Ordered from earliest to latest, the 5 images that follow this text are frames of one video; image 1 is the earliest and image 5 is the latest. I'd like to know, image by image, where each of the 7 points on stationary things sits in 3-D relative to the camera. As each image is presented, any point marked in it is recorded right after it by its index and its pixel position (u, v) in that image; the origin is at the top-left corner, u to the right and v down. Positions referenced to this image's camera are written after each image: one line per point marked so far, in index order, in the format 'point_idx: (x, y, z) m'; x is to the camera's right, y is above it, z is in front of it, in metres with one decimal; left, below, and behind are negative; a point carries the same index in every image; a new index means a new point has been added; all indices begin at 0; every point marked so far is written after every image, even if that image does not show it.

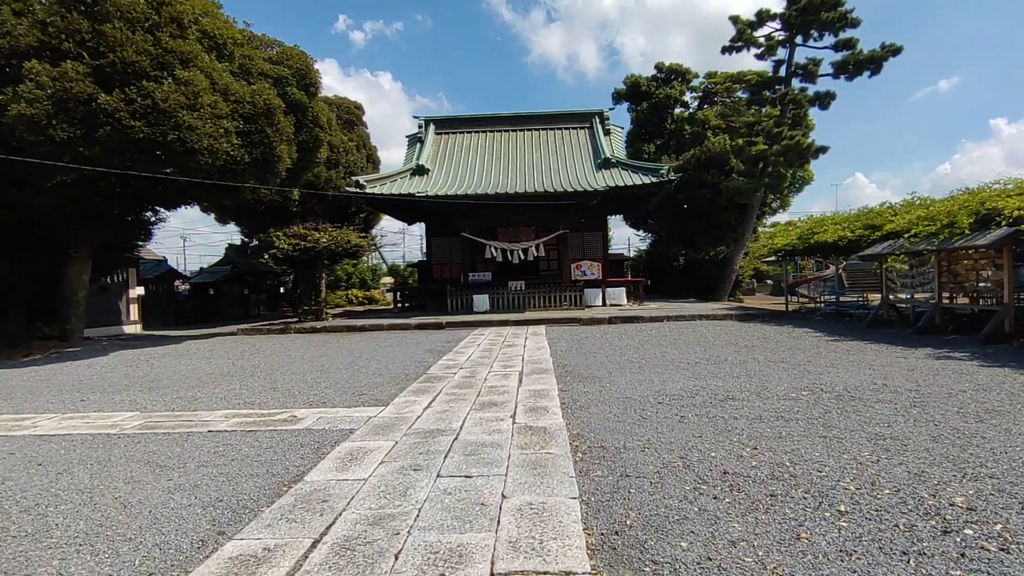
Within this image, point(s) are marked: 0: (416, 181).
0: (-2.5, +2.7, +15.7) m
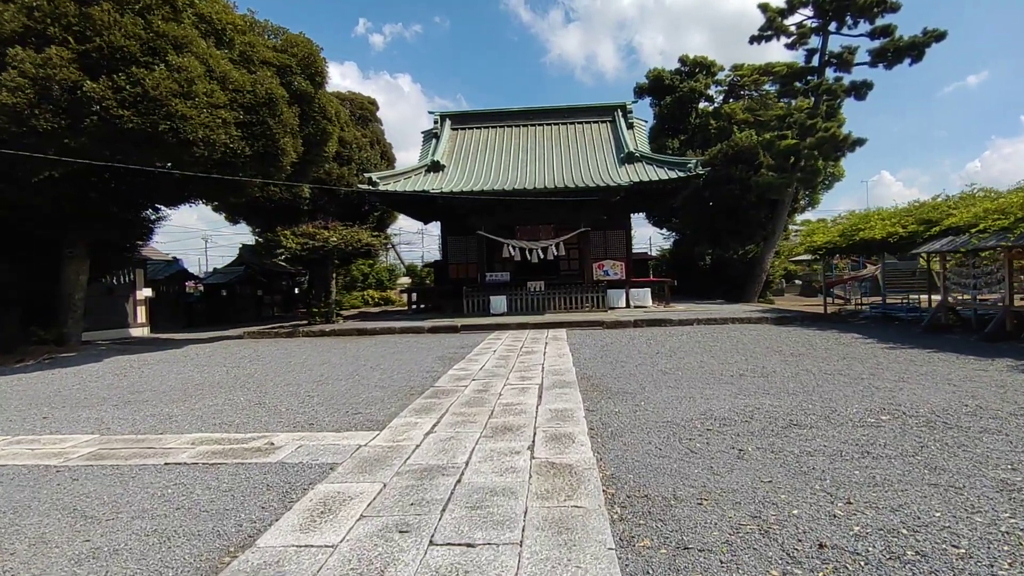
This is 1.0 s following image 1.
0: (-2.0, +2.7, +15.1) m
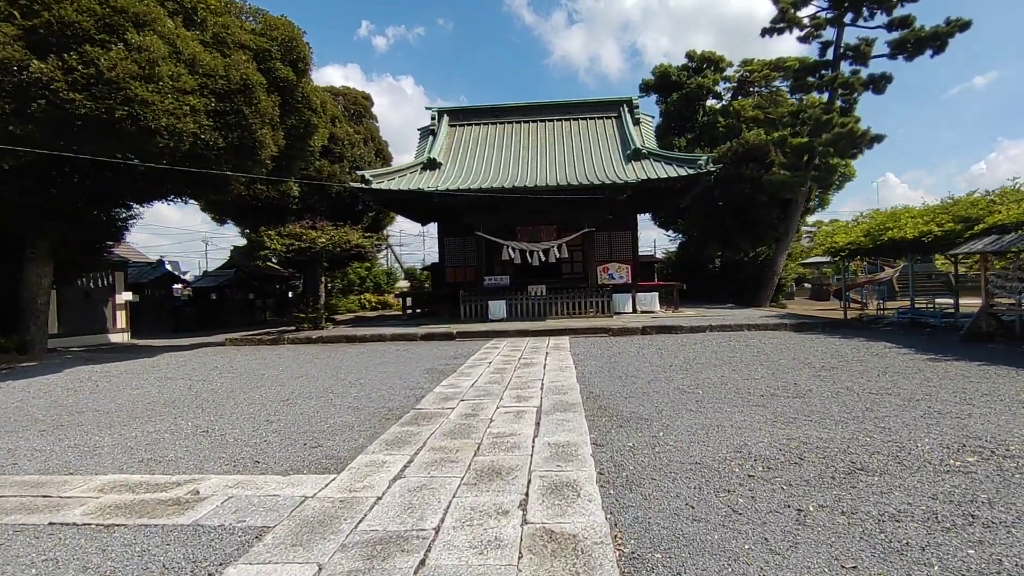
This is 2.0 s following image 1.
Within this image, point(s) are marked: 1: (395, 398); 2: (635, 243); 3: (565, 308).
0: (-2.0, +2.6, +14.3) m
1: (-1.0, -0.9, +5.3) m
2: (+2.9, +1.1, +14.4) m
3: (+1.1, -0.4, +13.2) m
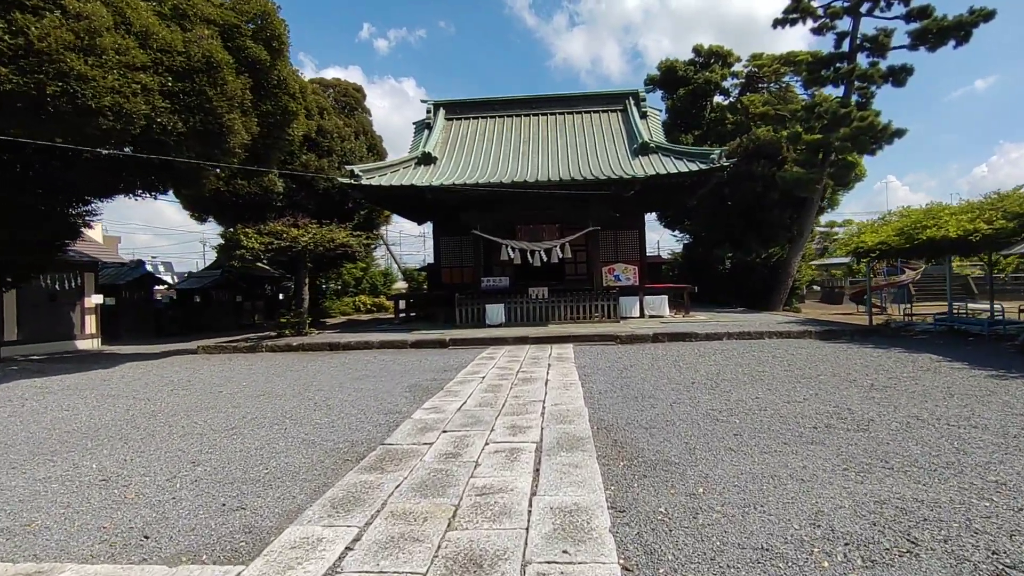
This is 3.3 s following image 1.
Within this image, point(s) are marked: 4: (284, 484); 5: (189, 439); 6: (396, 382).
0: (-2.0, +2.5, +13.4) m
1: (-1.1, -1.0, +4.3) m
2: (+2.9, +1.0, +13.4) m
3: (+1.1, -0.5, +12.3) m
4: (-1.1, -1.0, +3.1) m
5: (-2.2, -1.0, +4.1) m
6: (-1.2, -1.0, +6.3) m
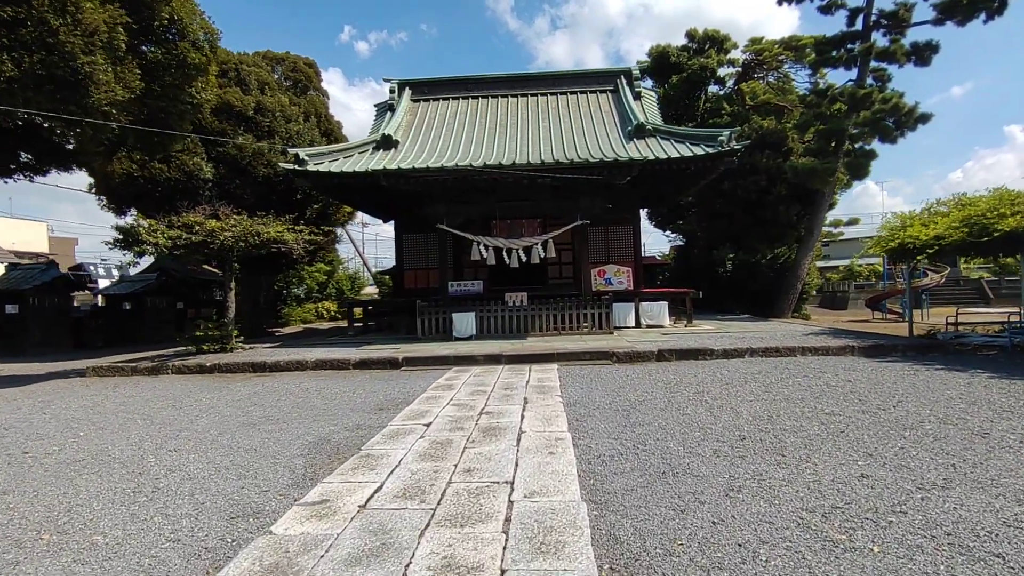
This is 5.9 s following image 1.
0: (-2.5, +2.4, +11.3) m
1: (-1.3, -1.0, +2.3) m
2: (+2.4, +0.9, +11.5) m
3: (+0.7, -0.6, +10.3) m
4: (-1.4, -1.0, +1.1) m
5: (-2.4, -1.0, +2.1) m
6: (-1.5, -1.0, +4.3) m
